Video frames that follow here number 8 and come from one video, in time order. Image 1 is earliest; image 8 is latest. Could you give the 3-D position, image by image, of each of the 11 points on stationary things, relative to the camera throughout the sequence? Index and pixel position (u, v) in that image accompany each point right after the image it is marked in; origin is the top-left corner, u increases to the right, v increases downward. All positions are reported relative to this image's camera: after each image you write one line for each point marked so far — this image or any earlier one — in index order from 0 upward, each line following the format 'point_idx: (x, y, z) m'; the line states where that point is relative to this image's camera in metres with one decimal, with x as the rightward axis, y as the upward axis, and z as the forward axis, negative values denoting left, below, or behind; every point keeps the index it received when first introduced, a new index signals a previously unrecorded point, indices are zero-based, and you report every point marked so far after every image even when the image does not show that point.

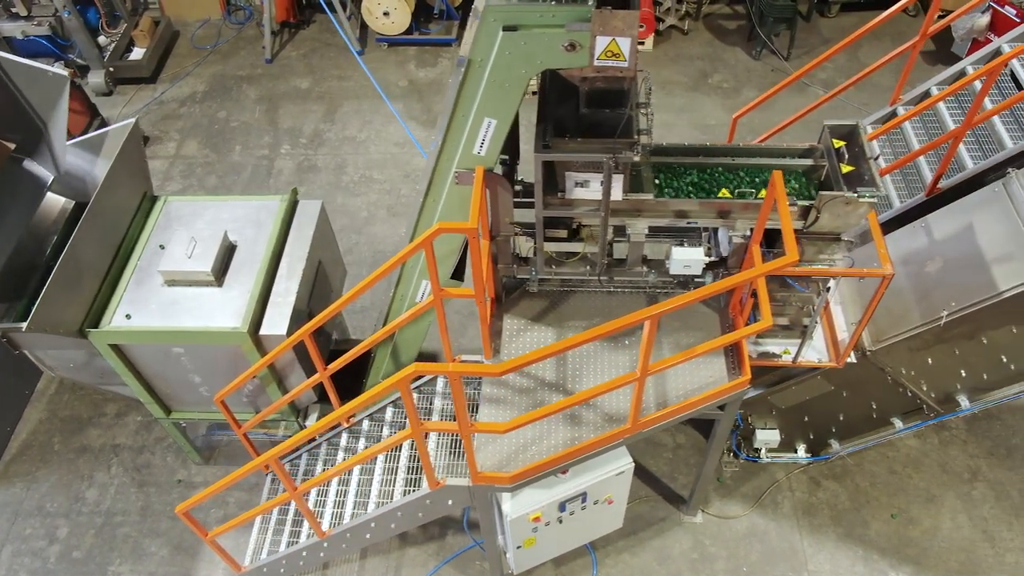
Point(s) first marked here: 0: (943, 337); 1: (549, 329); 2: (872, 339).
0: (+1.6, -0.2, +4.0) m
1: (+0.1, -0.1, +3.9) m
2: (+1.4, -0.2, +4.1) m
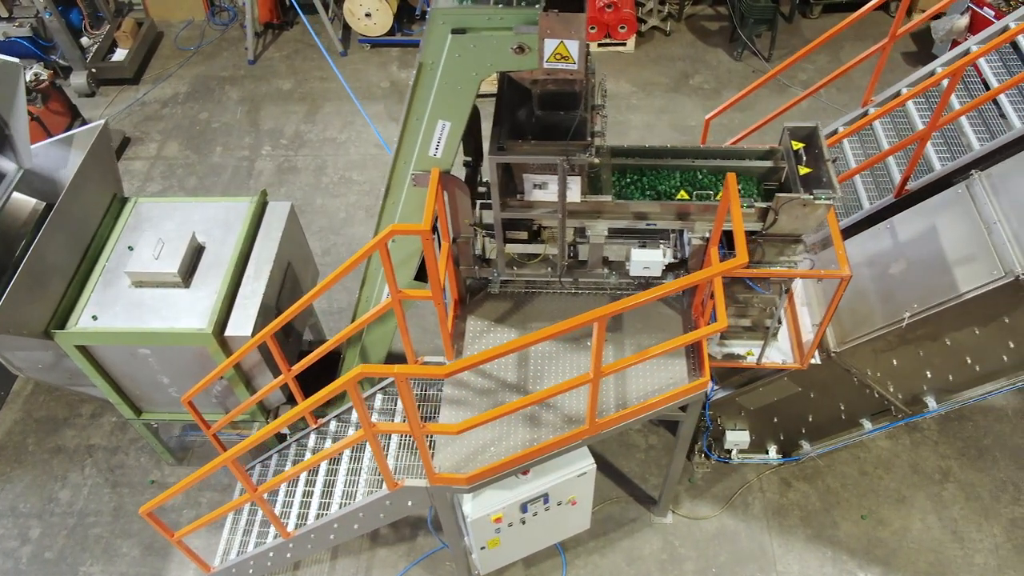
0: (+1.5, -0.2, +4.0) m
1: (0.0, -0.2, +3.9) m
2: (+1.3, -0.2, +4.1) m
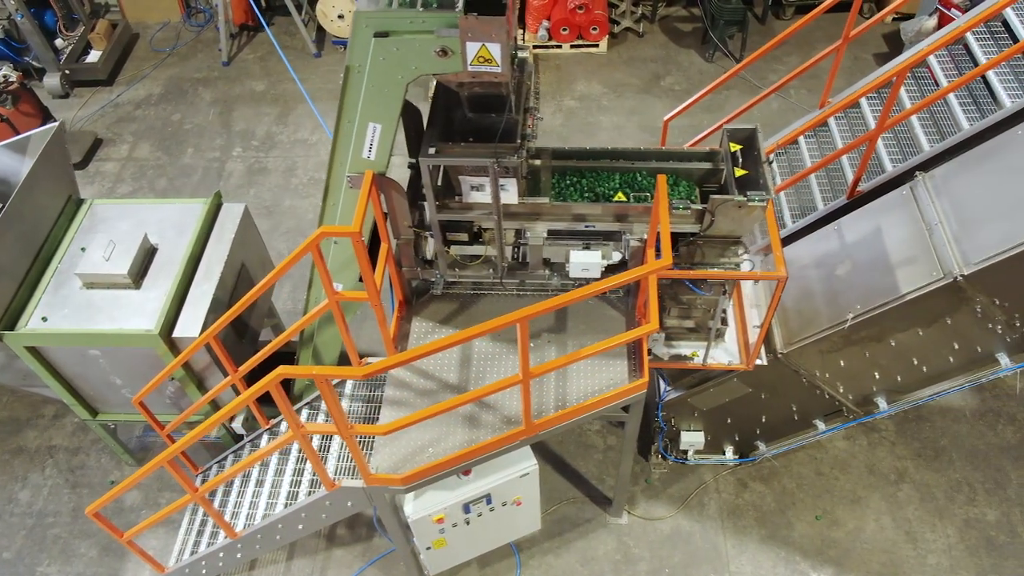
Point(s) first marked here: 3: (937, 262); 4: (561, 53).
0: (+1.3, -0.2, +4.1) m
1: (-0.2, -0.2, +3.9) m
2: (+1.1, -0.2, +4.2) m
3: (+1.5, +0.1, +3.7) m
4: (+0.4, +1.7, +7.9) m
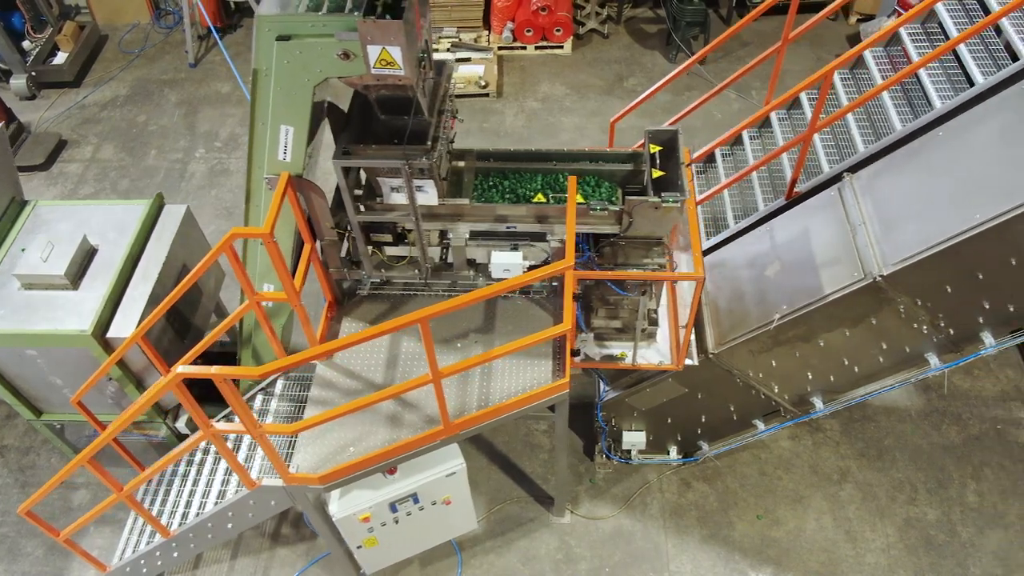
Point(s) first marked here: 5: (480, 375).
0: (+1.0, -0.2, +4.1) m
1: (-0.5, -0.2, +3.9) m
2: (+0.8, -0.2, +4.2) m
3: (+1.2, +0.1, +3.8) m
4: (+0.1, +1.7, +7.9) m
5: (-0.1, -0.3, +3.8) m
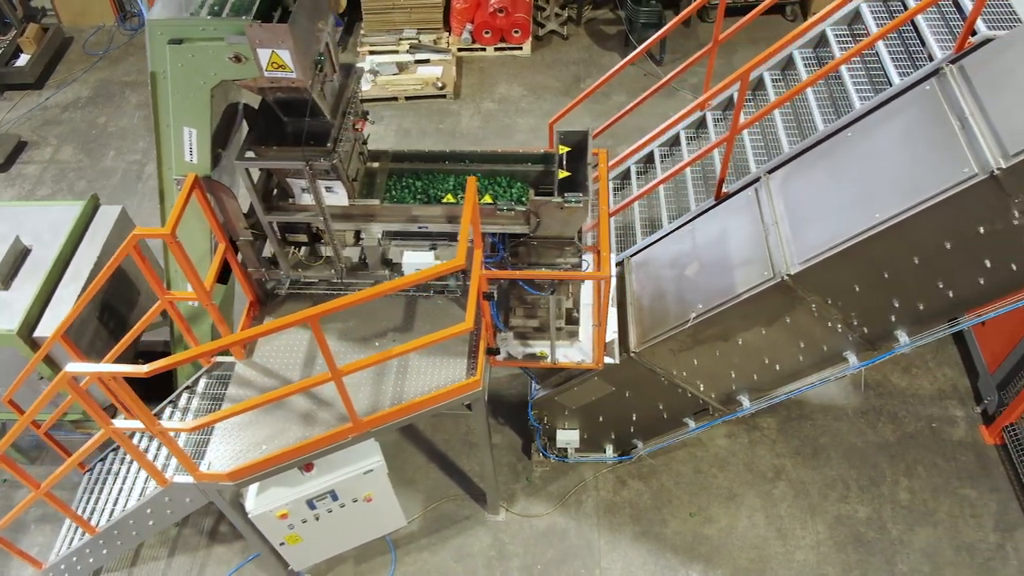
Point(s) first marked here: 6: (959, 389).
0: (+0.7, -0.2, +4.1) m
1: (-0.8, -0.2, +4.0) m
2: (+0.5, -0.2, +4.2) m
3: (+0.9, +0.1, +3.8) m
4: (-0.2, +1.7, +8.0) m
5: (-0.4, -0.3, +3.8) m
6: (+2.3, -0.5, +5.4) m
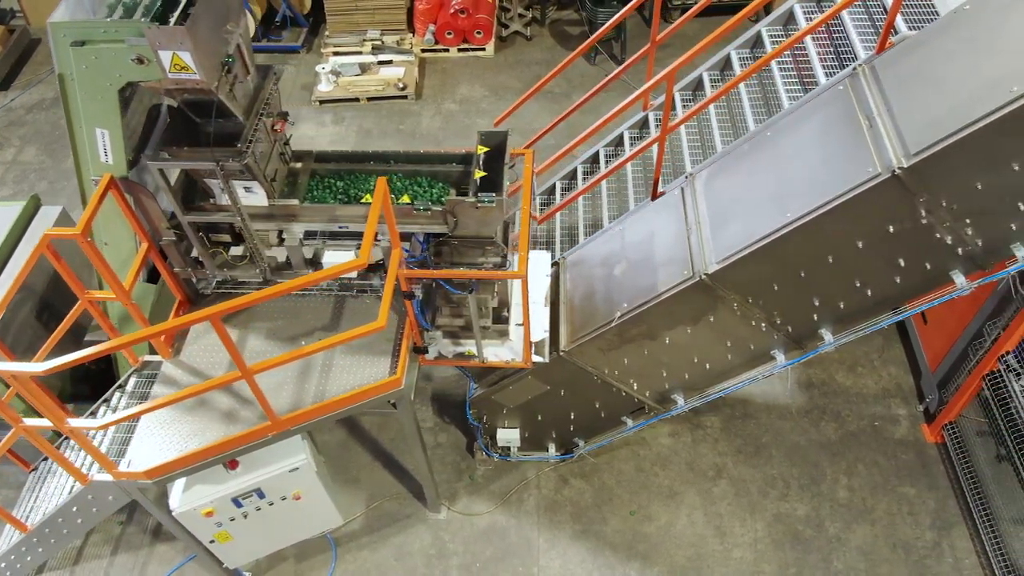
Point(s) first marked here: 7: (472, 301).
0: (+0.4, -0.2, +4.2) m
1: (-1.0, -0.2, +4.0) m
2: (+0.2, -0.2, +4.3) m
3: (+0.6, +0.1, +3.8) m
4: (-0.5, +1.7, +8.0) m
5: (-0.7, -0.3, +3.9) m
6: (+2.0, -0.5, +5.5) m
7: (-0.1, 0.0, +3.9) m
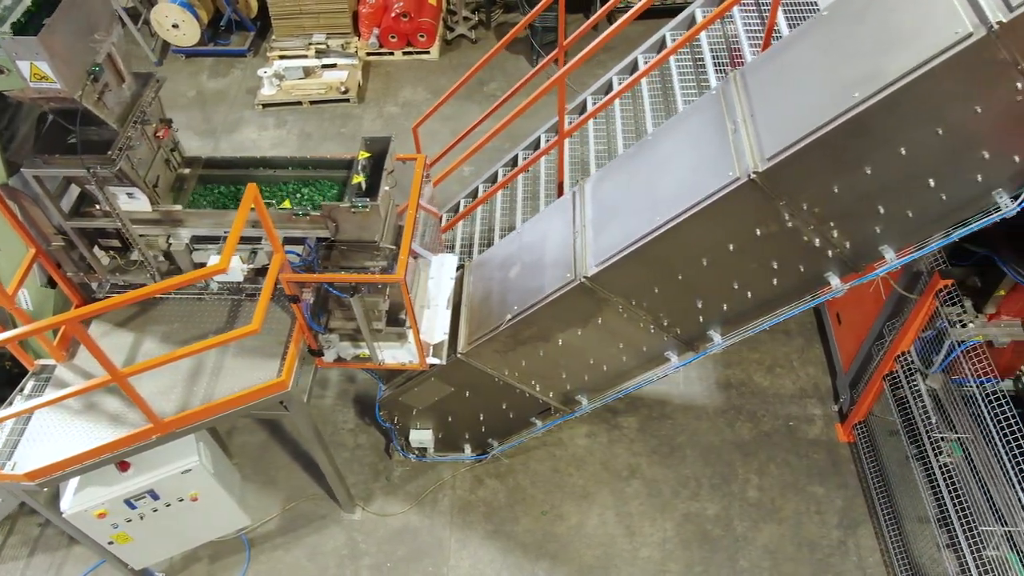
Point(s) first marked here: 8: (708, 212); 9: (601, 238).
0: (0.0, -0.2, +4.2) m
1: (-1.5, -0.2, +4.1) m
2: (-0.2, -0.2, +4.3) m
3: (+0.2, +0.1, +3.9) m
4: (-0.9, +1.7, +8.1) m
5: (-1.1, -0.3, +3.9) m
6: (+1.6, -0.5, +5.5) m
7: (-0.6, -0.1, +3.9) m
8: (+0.6, +0.2, +3.4) m
9: (+0.3, +0.2, +3.8) m
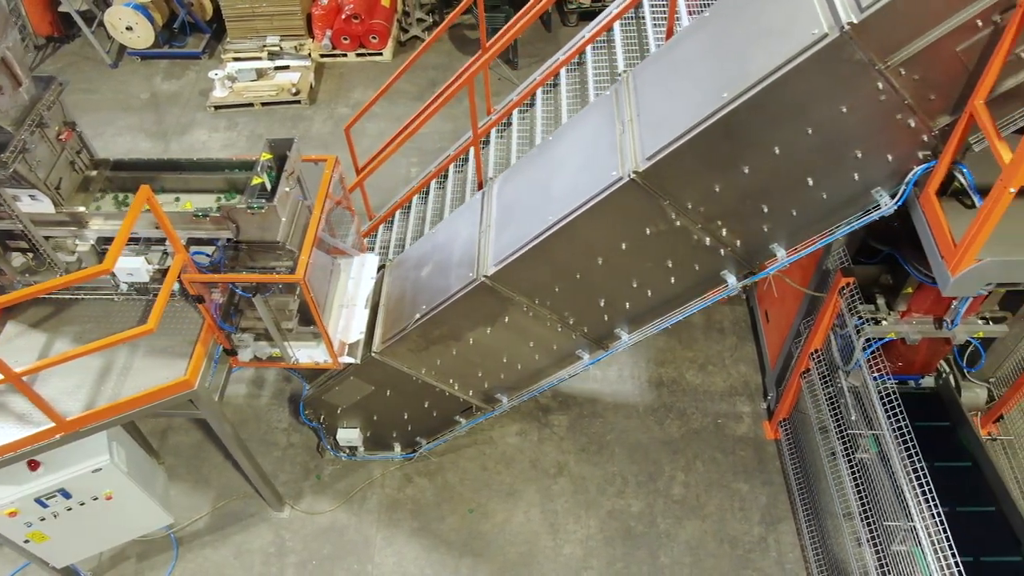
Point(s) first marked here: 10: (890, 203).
0: (-0.3, -0.2, +4.2) m
1: (-1.8, -0.2, +4.1) m
2: (-0.5, -0.2, +4.3) m
3: (-0.1, +0.1, +3.9) m
4: (-1.2, +1.7, +8.1) m
5: (-1.5, -0.3, +3.9) m
6: (+1.2, -0.5, +5.5) m
7: (-0.9, -0.1, +4.0) m
8: (+0.3, +0.2, +3.4) m
9: (0.0, +0.2, +3.8) m
10: (+1.1, +0.3, +3.3) m
